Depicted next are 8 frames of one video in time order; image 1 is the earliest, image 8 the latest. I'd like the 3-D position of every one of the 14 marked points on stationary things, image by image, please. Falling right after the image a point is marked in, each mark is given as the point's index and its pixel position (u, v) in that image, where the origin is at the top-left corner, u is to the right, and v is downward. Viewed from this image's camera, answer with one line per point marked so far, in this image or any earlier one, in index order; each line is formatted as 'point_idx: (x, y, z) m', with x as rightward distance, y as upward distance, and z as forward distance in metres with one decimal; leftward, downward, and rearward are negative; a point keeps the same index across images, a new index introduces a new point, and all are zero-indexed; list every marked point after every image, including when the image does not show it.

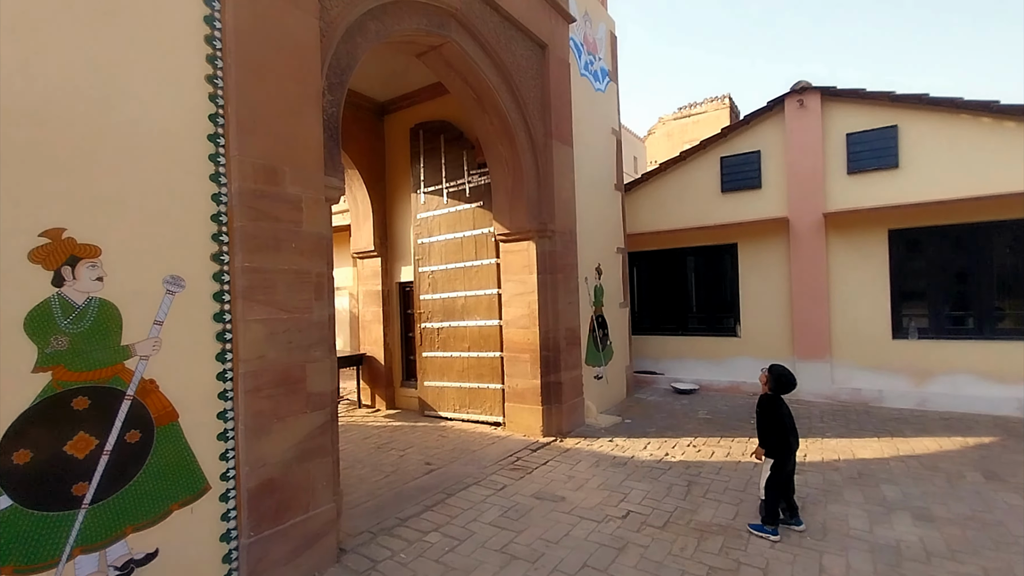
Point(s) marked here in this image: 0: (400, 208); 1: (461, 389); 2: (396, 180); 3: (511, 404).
0: (-1.7, +1.2, +7.3) m
1: (-0.7, -1.3, +6.3) m
2: (-1.7, +1.6, +7.3) m
3: (0.0, -1.4, +5.8) m
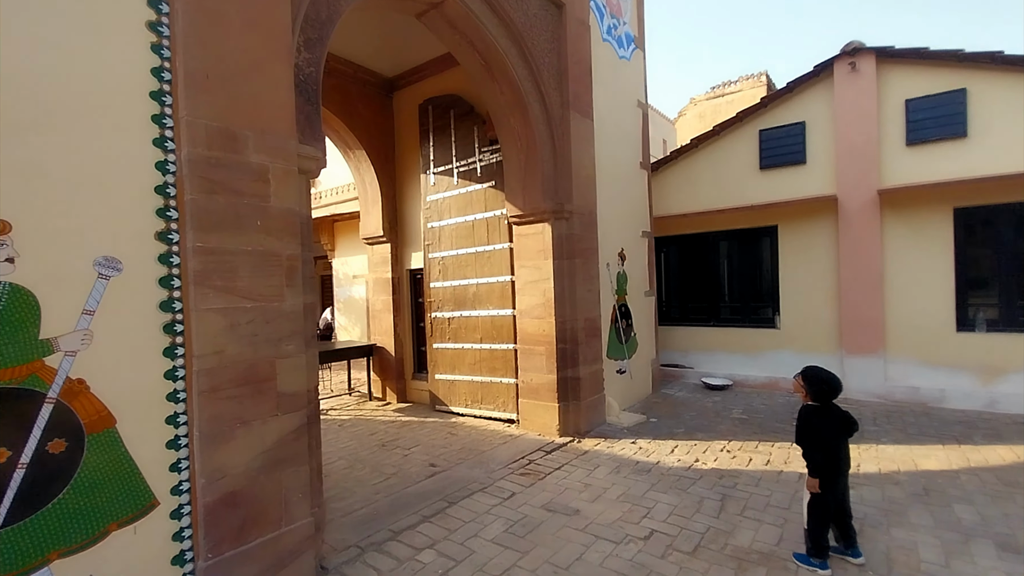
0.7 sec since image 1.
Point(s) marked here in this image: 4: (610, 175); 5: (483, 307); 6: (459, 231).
0: (-1.4, +1.4, +6.8) m
1: (-0.5, -1.2, +5.9) m
2: (-1.5, +1.8, +6.9) m
3: (+0.1, -1.3, +5.4) m
4: (+1.2, +1.4, +6.1) m
5: (-0.3, -0.2, +5.8) m
6: (-0.7, +0.7, +6.0) m
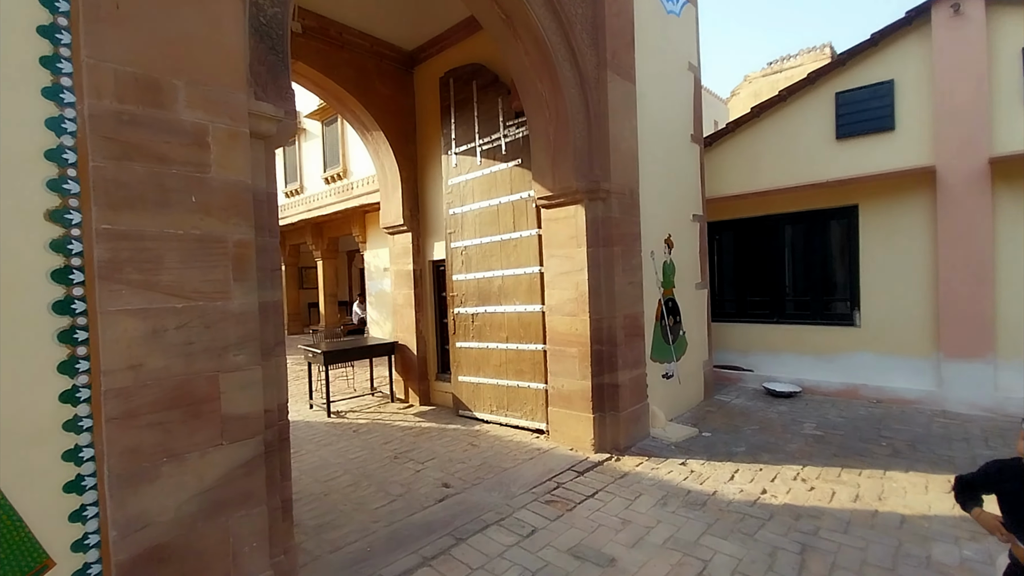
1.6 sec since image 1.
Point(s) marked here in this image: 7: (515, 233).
0: (-1.0, +1.5, +6.2) m
1: (-0.2, -1.1, +5.3) m
2: (-1.1, +1.9, +6.3) m
3: (+0.4, -1.2, +4.7) m
4: (+1.6, +1.5, +5.3) m
5: (0.0, -0.1, +5.1) m
6: (-0.3, +0.8, +5.4) m
7: (0.0, +0.6, +5.1) m
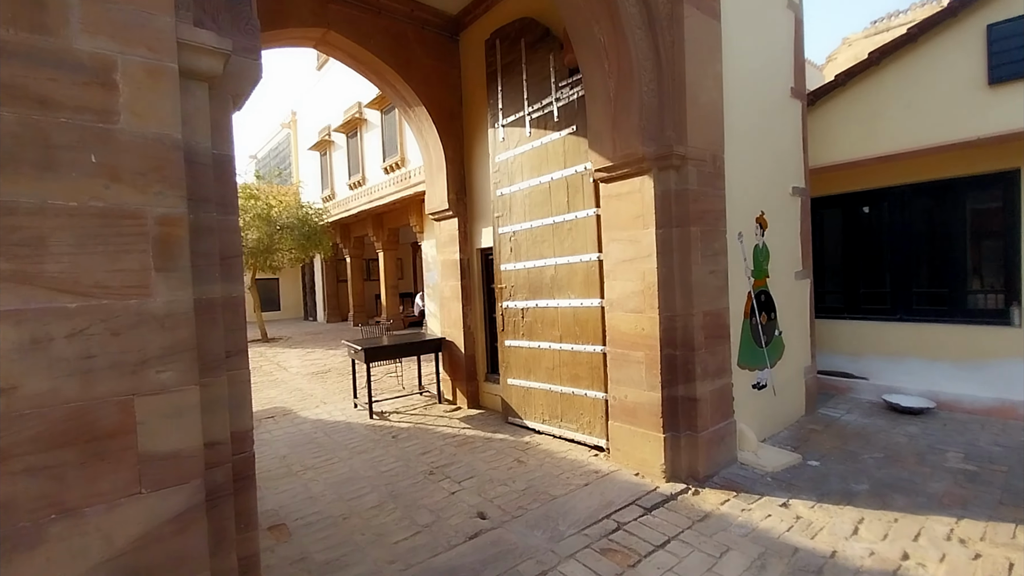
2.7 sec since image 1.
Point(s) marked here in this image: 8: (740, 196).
0: (-0.4, +1.6, +5.6) m
1: (+0.4, -1.0, +4.5) m
2: (-0.4, +2.0, +5.6) m
3: (+0.8, -1.1, +3.9) m
4: (+2.0, +1.6, +4.2) m
5: (+0.5, -0.1, +4.4) m
6: (+0.2, +0.9, +4.6) m
7: (+0.5, +0.7, +4.3) m
8: (+2.0, +0.8, +4.1) m
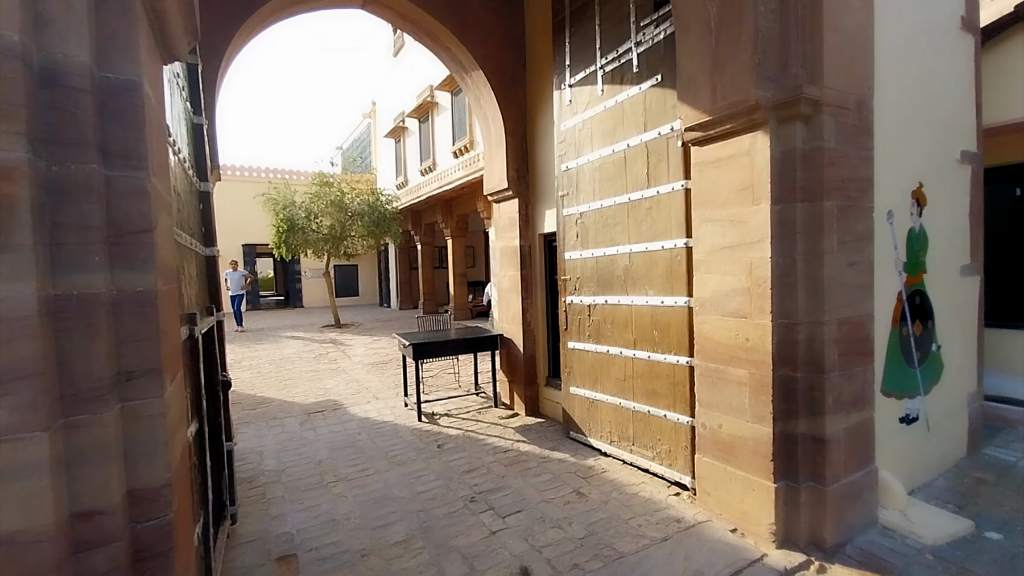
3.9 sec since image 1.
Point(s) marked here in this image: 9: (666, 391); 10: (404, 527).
0: (+0.3, +1.7, +4.8) m
1: (+0.8, -0.9, +3.7) m
2: (+0.3, +2.1, +4.8) m
3: (+1.2, -1.1, +3.0) m
4: (+2.5, +1.6, +3.1) m
5: (+0.9, 0.0, +3.5) m
6: (+0.7, +0.9, +3.8) m
7: (+1.0, +0.7, +3.4) m
8: (+2.4, +0.8, +3.0) m
9: (+1.1, -0.7, +3.3) m
10: (-0.7, -1.5, +3.0) m
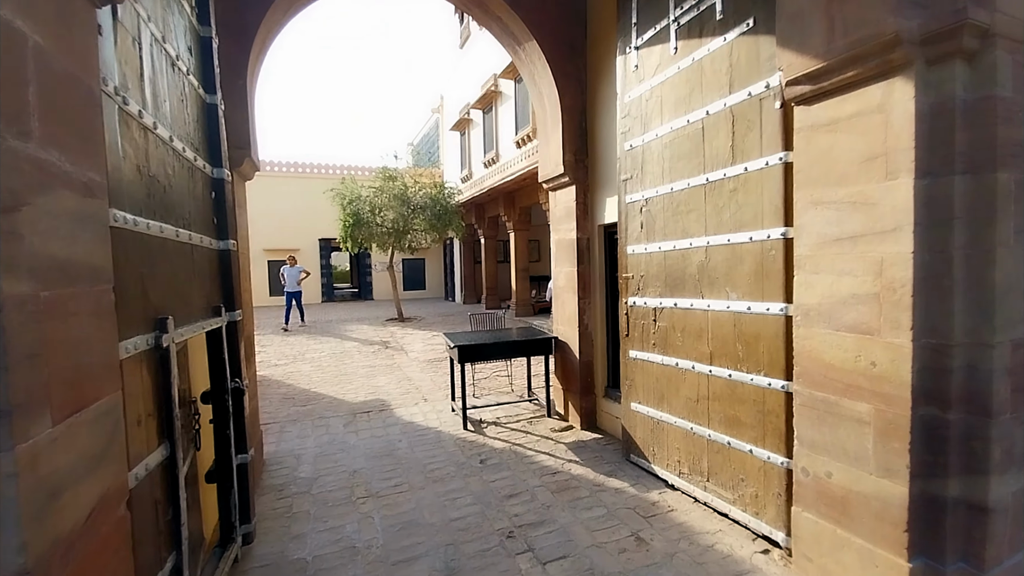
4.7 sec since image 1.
0: (+0.8, +1.7, +4.2) m
1: (+1.2, -0.9, +3.1) m
2: (+0.8, +2.1, +4.2) m
3: (+1.4, -1.1, +2.3) m
4: (+2.7, +1.6, +2.2) m
5: (+1.2, 0.0, +2.9) m
6: (+1.1, +0.9, +3.1) m
7: (+1.3, +0.7, +2.7) m
8: (+2.6, +0.8, +2.2) m
9: (+1.3, -0.7, +2.7) m
10: (-0.5, -1.5, +2.6) m
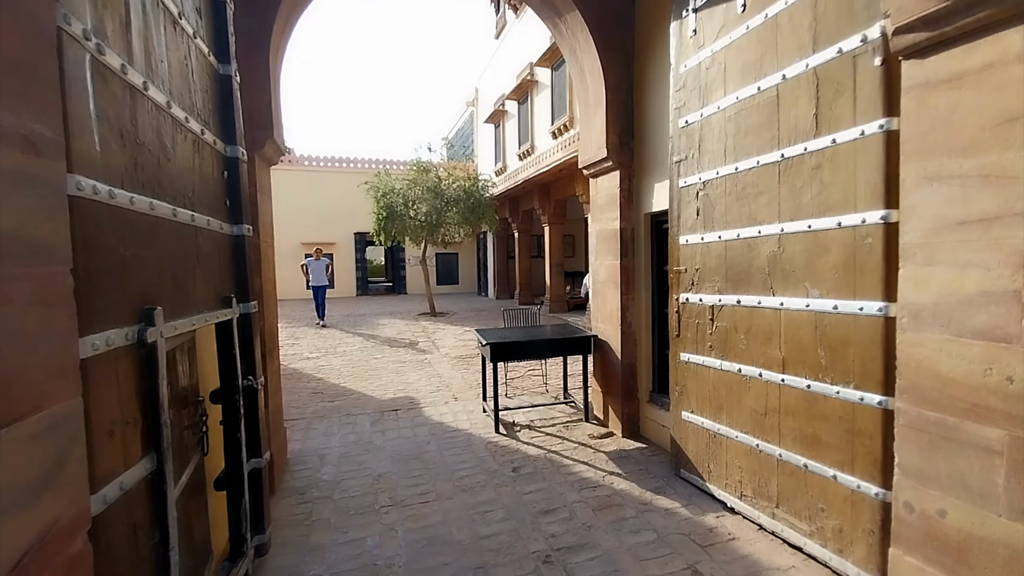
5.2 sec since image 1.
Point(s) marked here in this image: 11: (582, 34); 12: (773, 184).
0: (+1.1, +1.7, +3.8) m
1: (+1.4, -0.9, +2.7) m
2: (+1.1, +2.1, +3.8) m
3: (+1.6, -1.1, +1.9) m
4: (+2.9, +1.6, +1.7) m
5: (+1.4, 0.0, +2.4) m
6: (+1.3, +0.9, +2.7) m
7: (+1.5, +0.7, +2.3) m
8: (+2.8, +0.8, +1.6) m
9: (+1.5, -0.7, +2.3) m
10: (-0.3, -1.5, +2.3) m
11: (+0.6, +2.1, +4.0) m
12: (+1.4, +0.6, +2.5) m
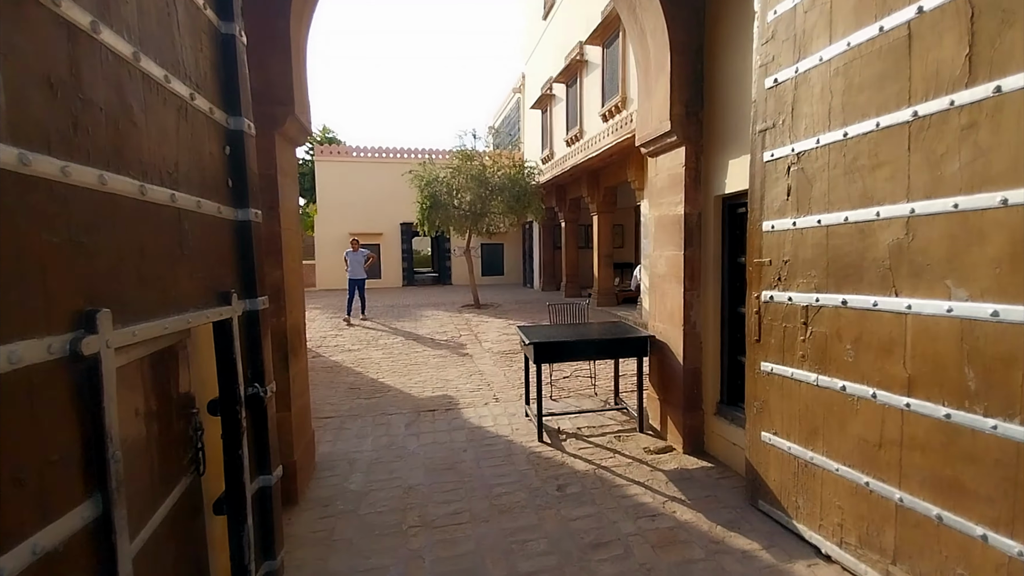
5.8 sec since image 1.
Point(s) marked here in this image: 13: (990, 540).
0: (+1.5, +1.7, +3.2) m
1: (+1.6, -0.9, +2.1) m
2: (+1.4, +2.2, +3.2) m
3: (+1.7, -1.1, +1.4) m
4: (+3.0, +1.5, +0.9) m
5: (+1.6, 0.0, +1.9) m
6: (+1.5, +0.9, +2.2) m
7: (+1.6, +0.7, +1.7) m
8: (+2.9, +0.7, +0.9) m
9: (+1.7, -0.7, +1.7) m
10: (-0.1, -1.4, +2.0) m
11: (+0.9, +2.1, +3.5) m
12: (+1.6, +0.6, +2.0) m
13: (+1.7, -0.9, +1.7) m
